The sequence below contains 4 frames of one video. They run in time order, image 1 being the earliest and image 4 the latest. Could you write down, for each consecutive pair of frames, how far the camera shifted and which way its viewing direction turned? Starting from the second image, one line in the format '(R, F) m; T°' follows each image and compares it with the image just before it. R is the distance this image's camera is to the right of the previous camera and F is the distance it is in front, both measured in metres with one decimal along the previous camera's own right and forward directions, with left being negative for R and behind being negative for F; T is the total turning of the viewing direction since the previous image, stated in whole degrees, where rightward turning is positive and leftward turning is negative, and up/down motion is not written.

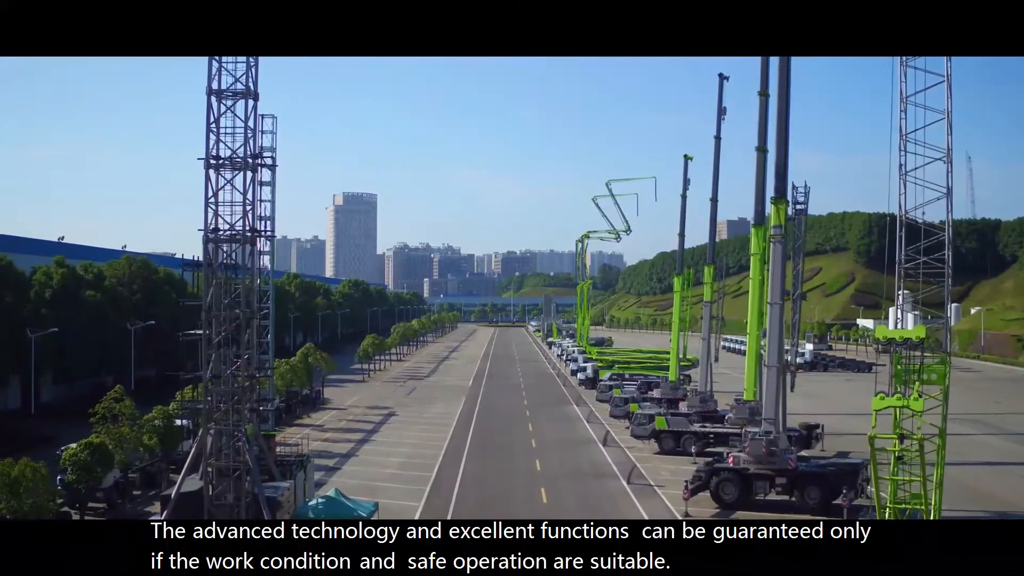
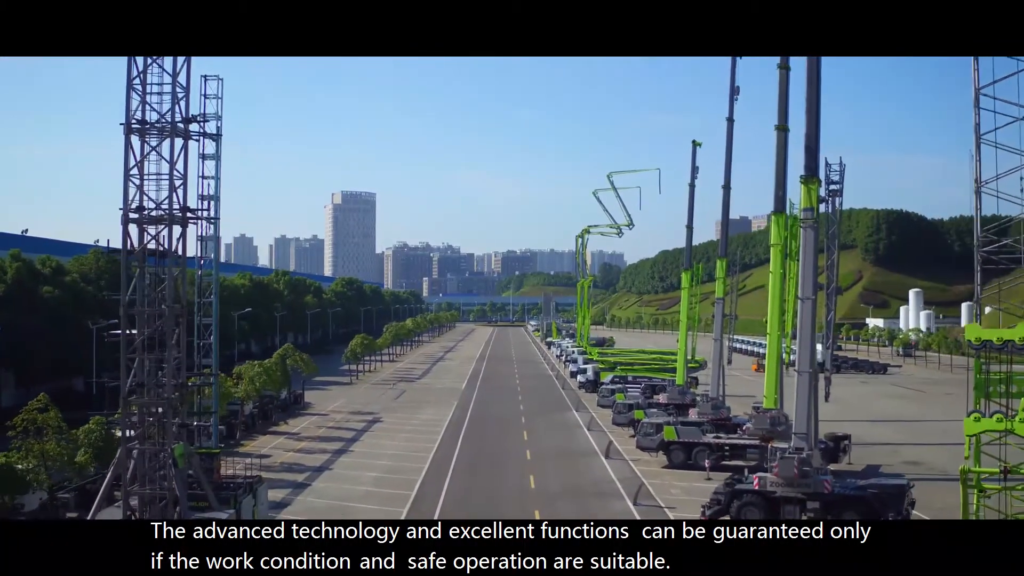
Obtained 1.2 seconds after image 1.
(+0.2, +1.9) m; 0°
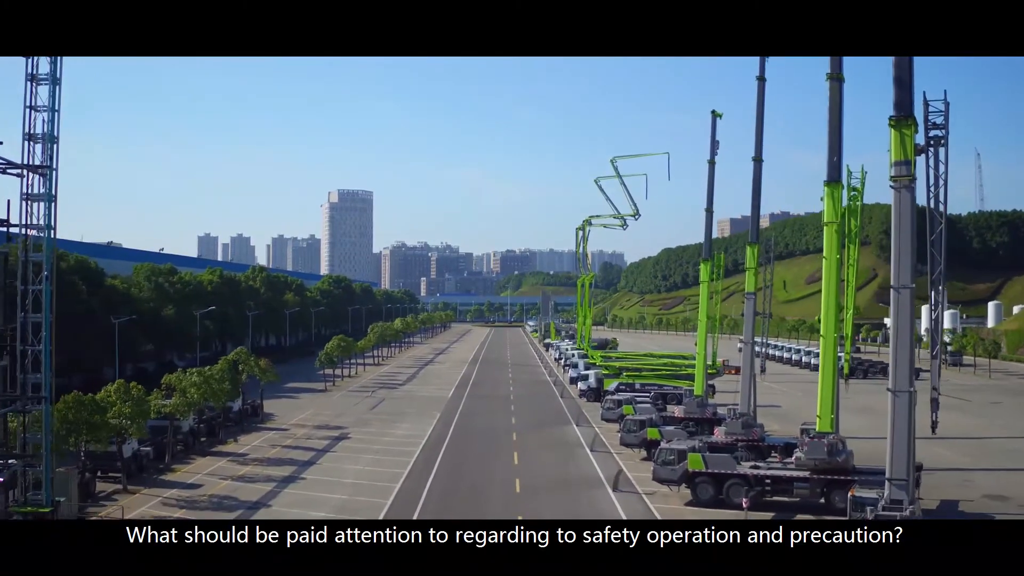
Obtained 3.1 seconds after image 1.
(+0.3, +3.3) m; 0°
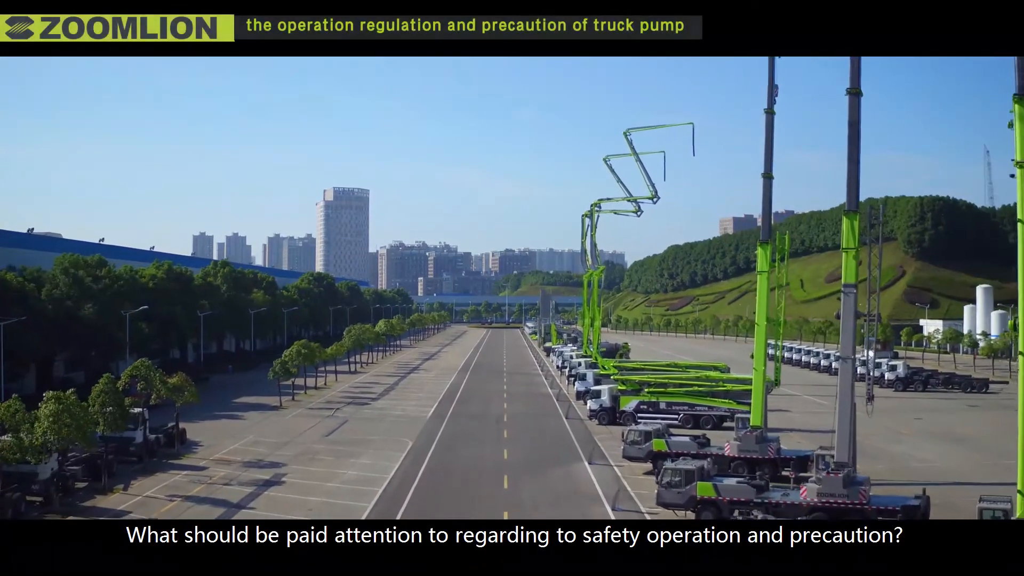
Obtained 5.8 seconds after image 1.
(+0.2, +5.1) m; 0°
